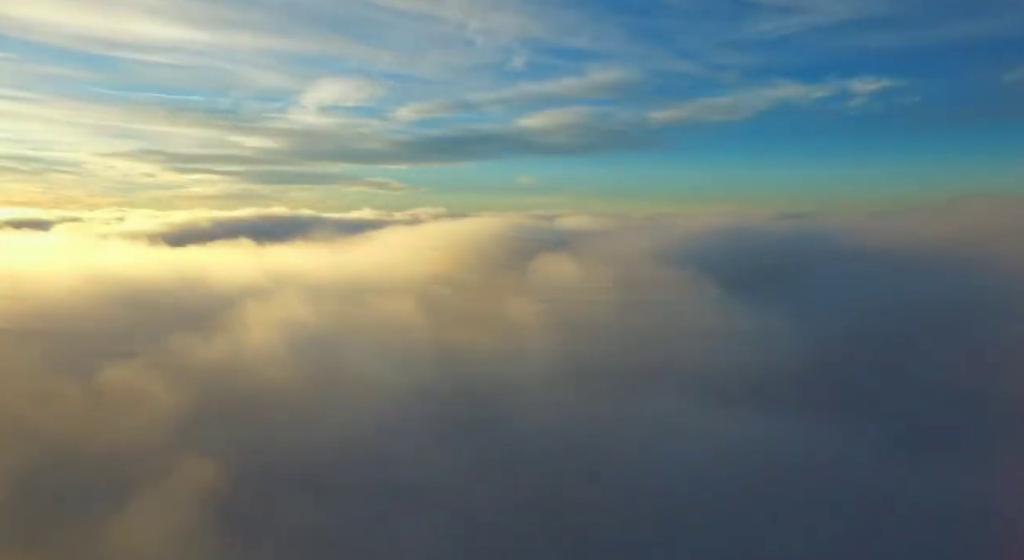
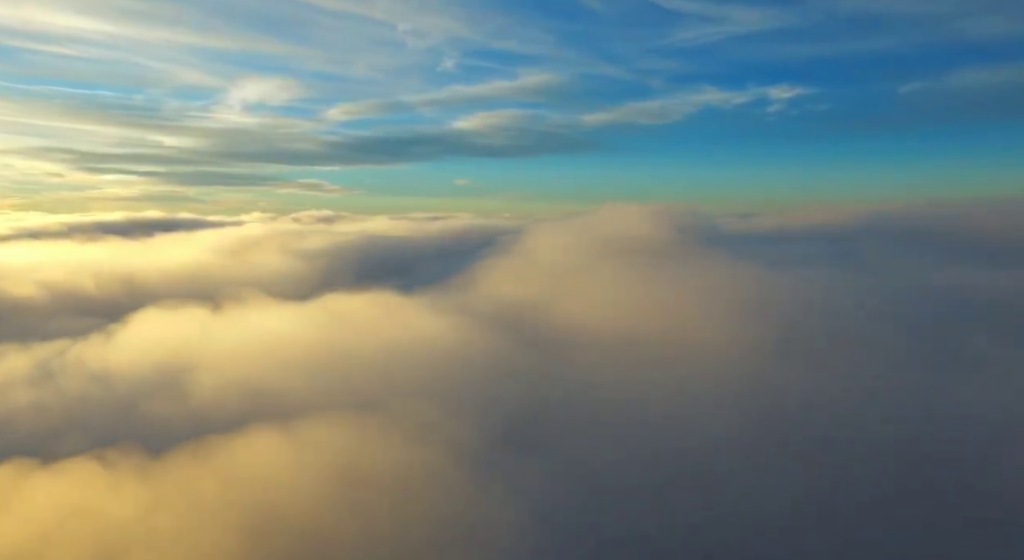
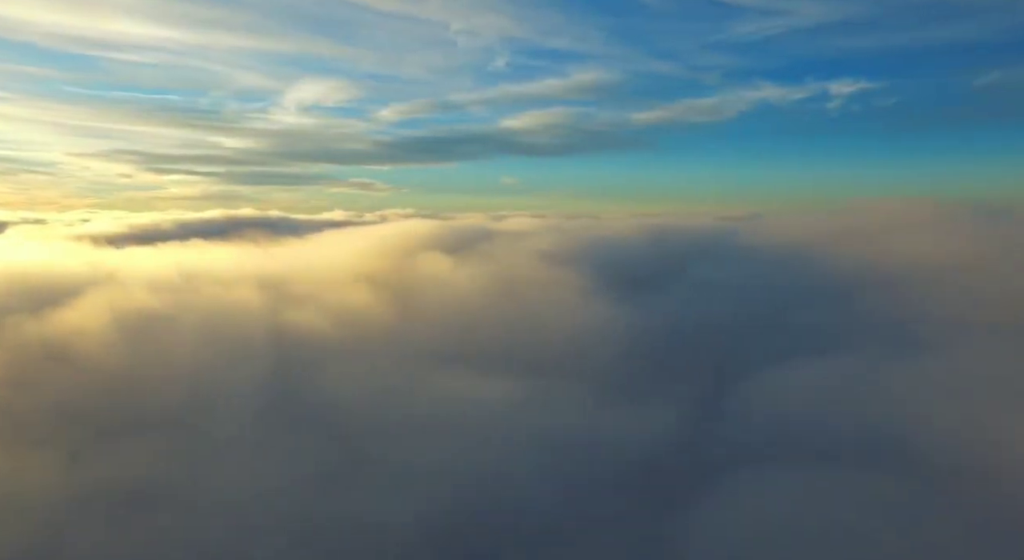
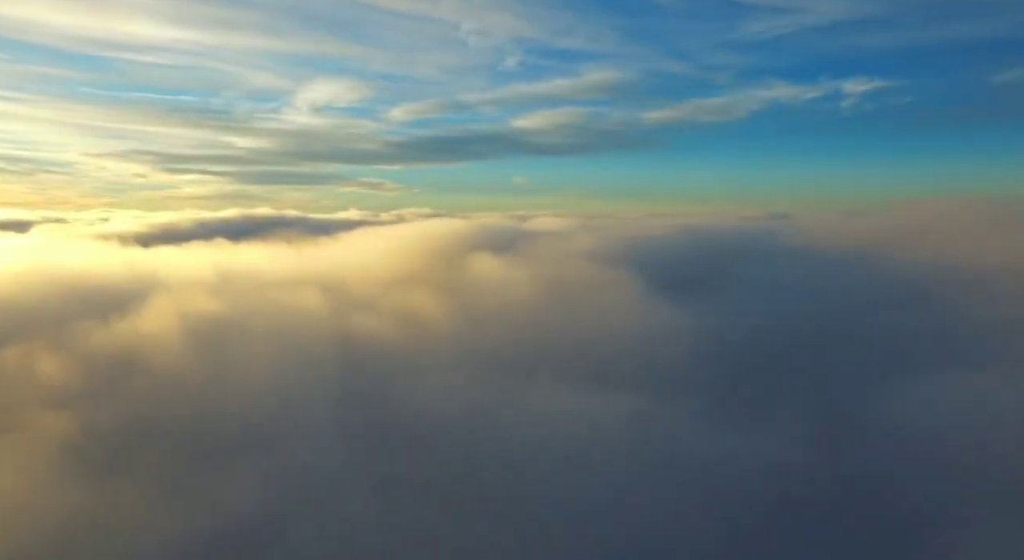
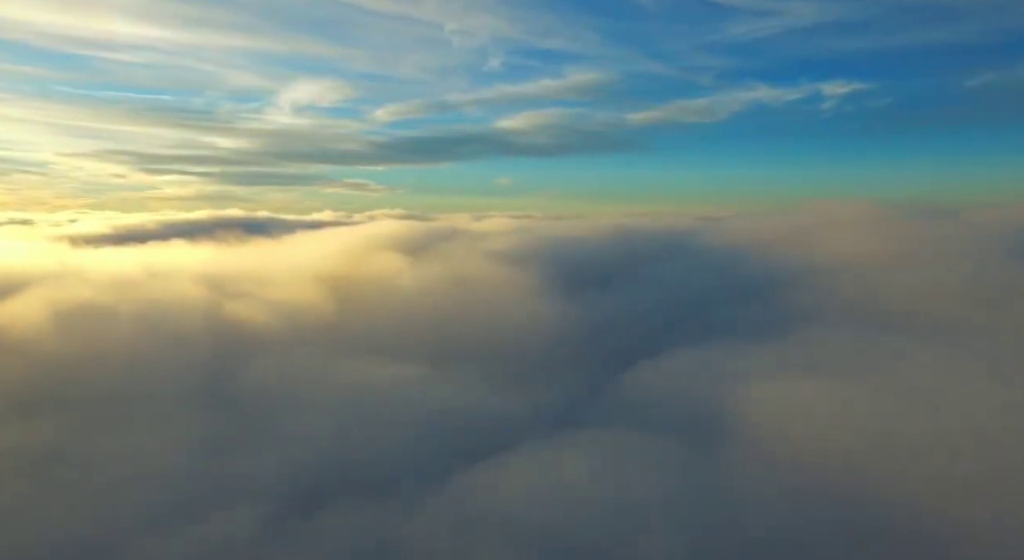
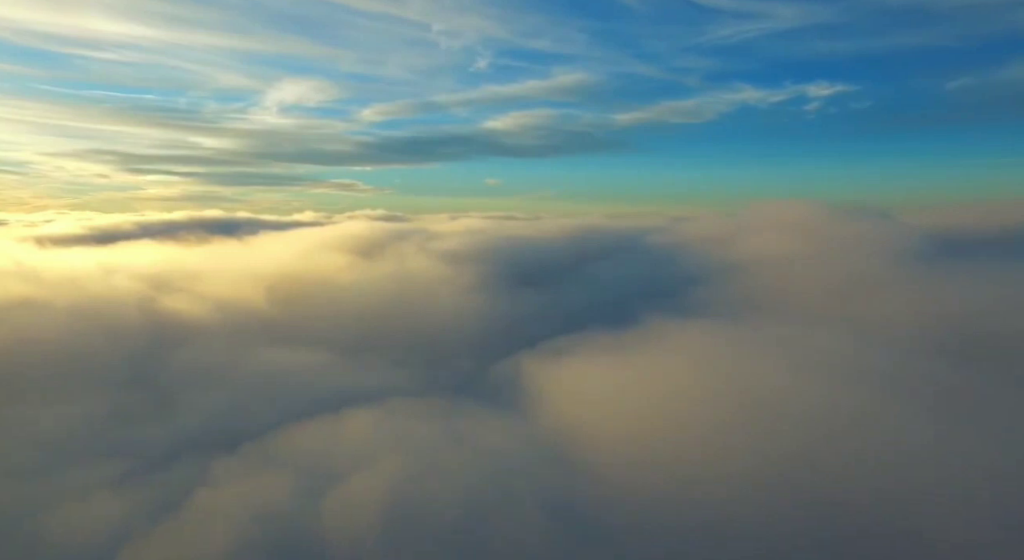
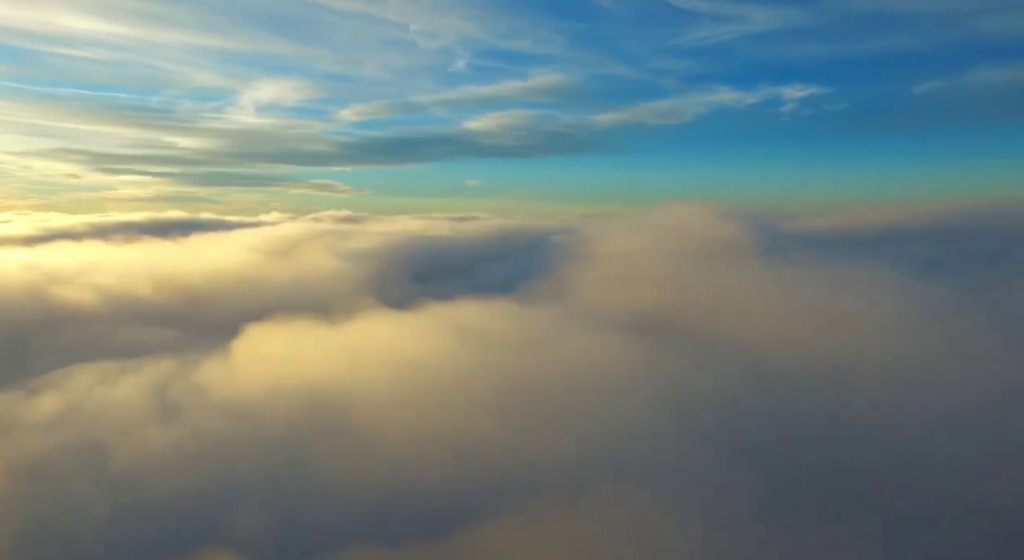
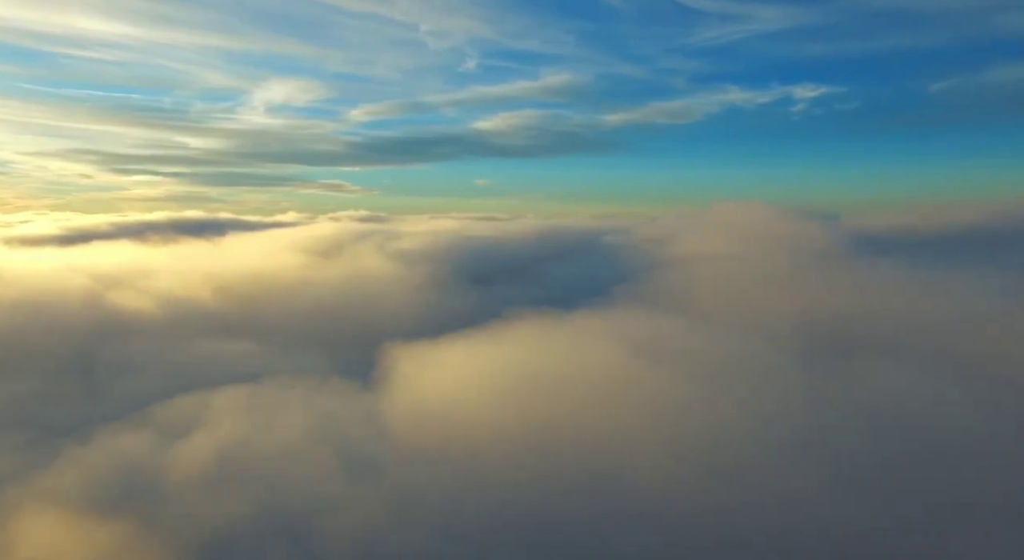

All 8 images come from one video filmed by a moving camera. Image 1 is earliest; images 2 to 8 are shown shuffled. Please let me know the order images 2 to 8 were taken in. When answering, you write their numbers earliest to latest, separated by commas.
4, 3, 5, 6, 8, 7, 2
